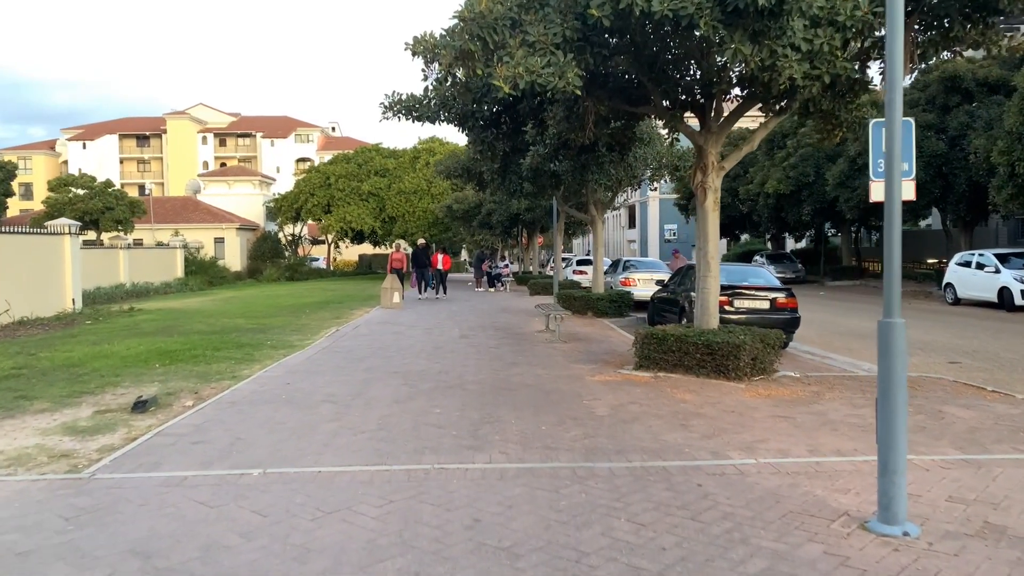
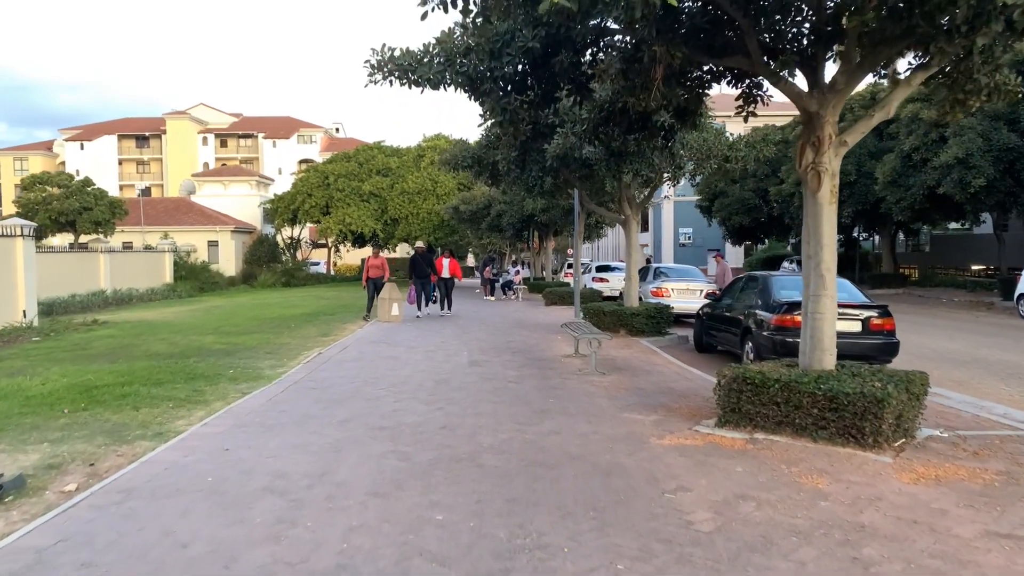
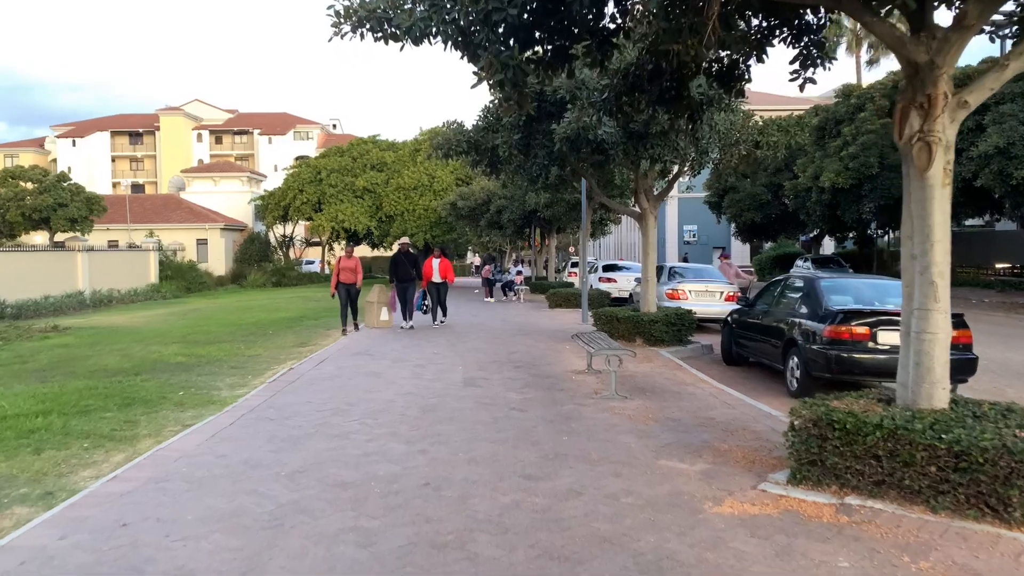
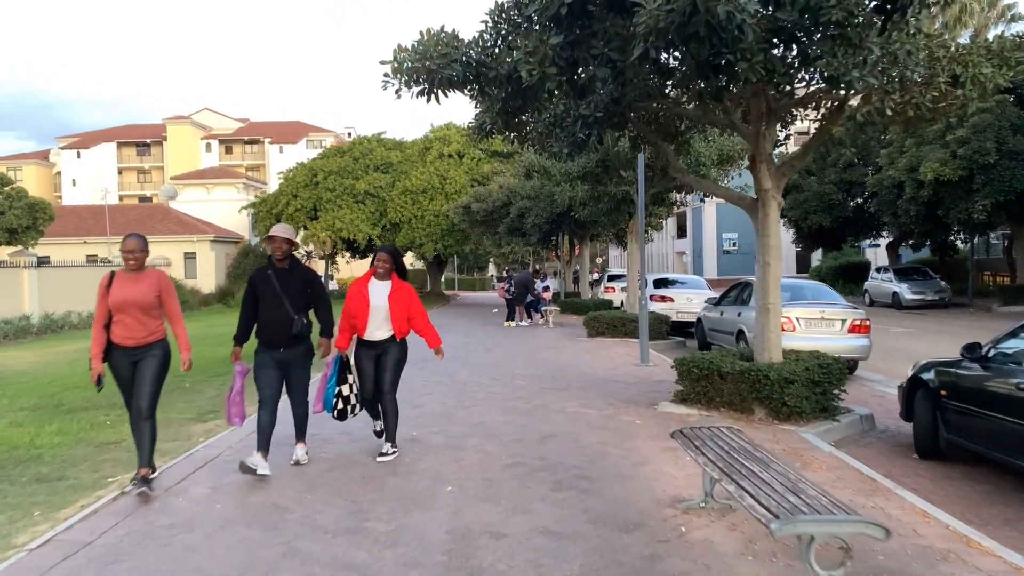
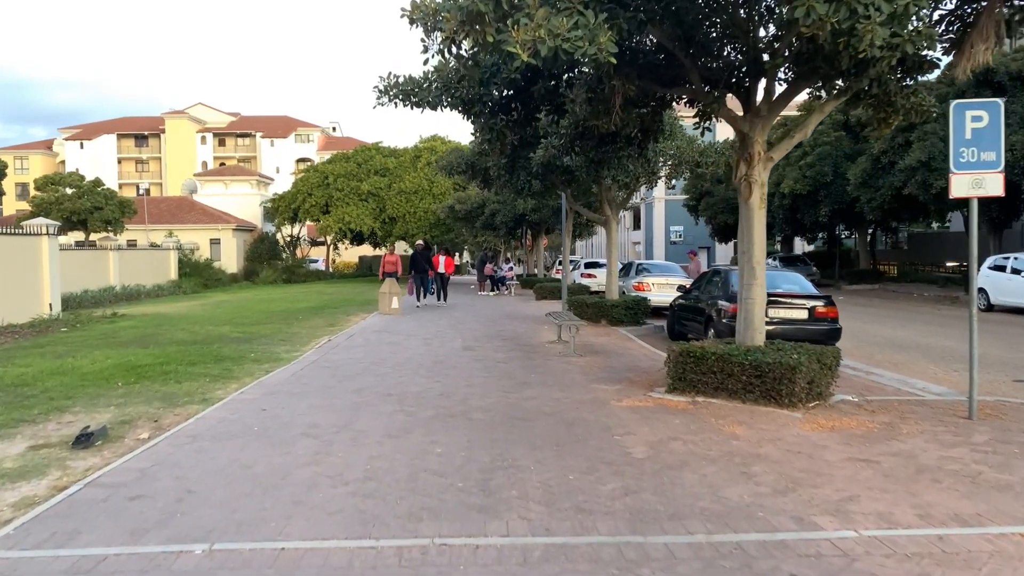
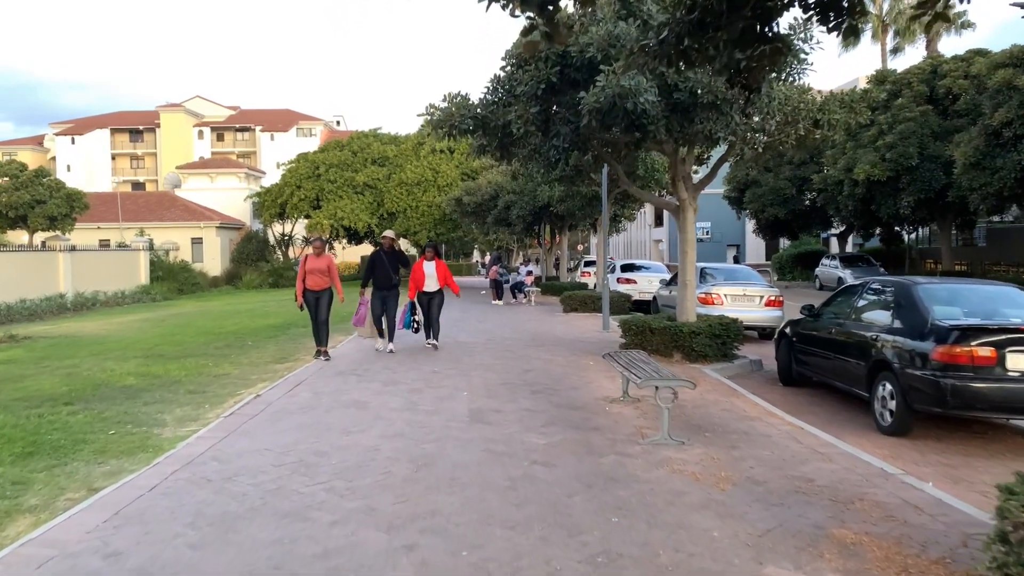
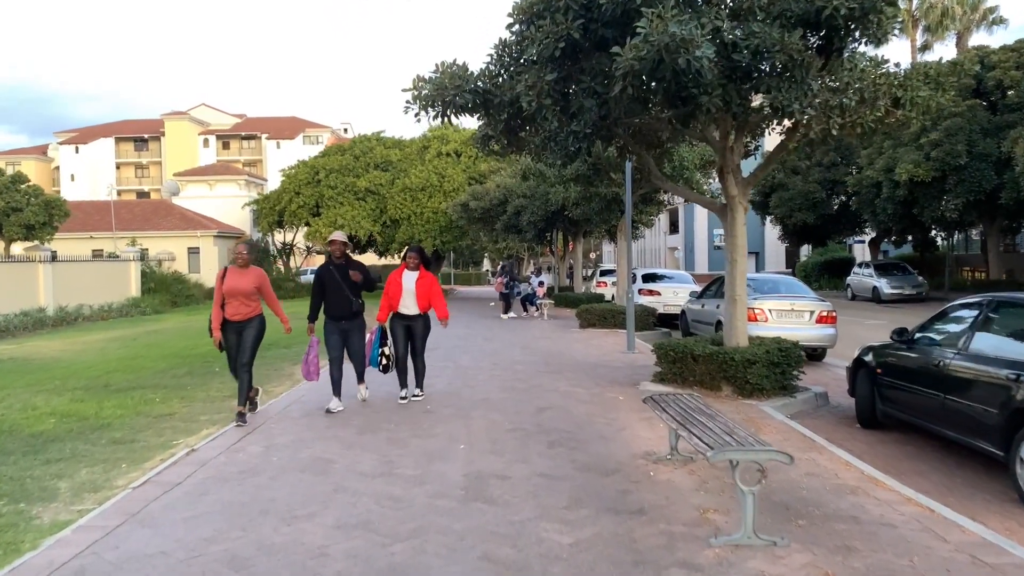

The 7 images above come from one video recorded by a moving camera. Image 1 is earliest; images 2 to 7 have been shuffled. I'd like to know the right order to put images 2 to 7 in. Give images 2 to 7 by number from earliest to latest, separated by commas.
5, 2, 3, 6, 7, 4
